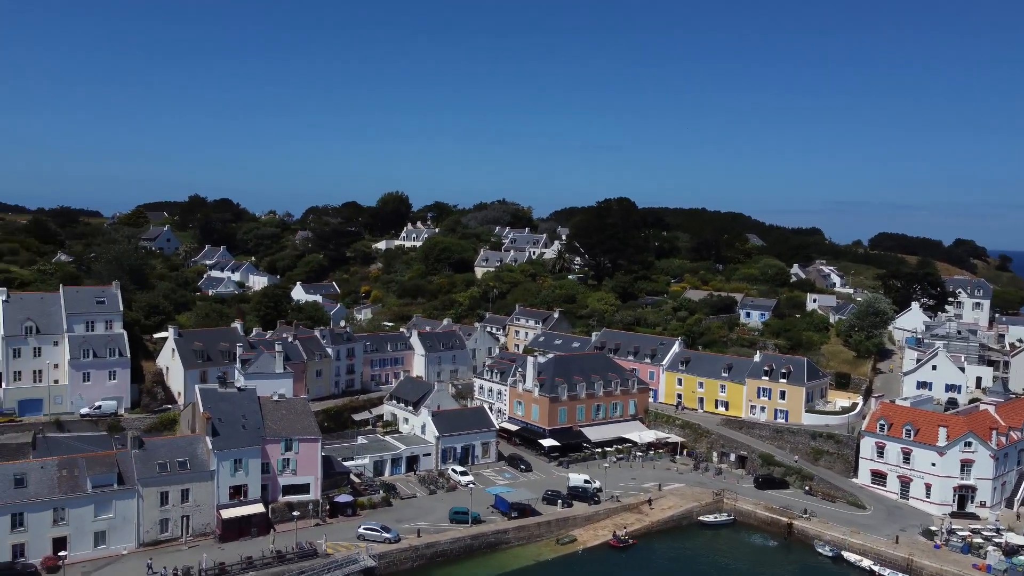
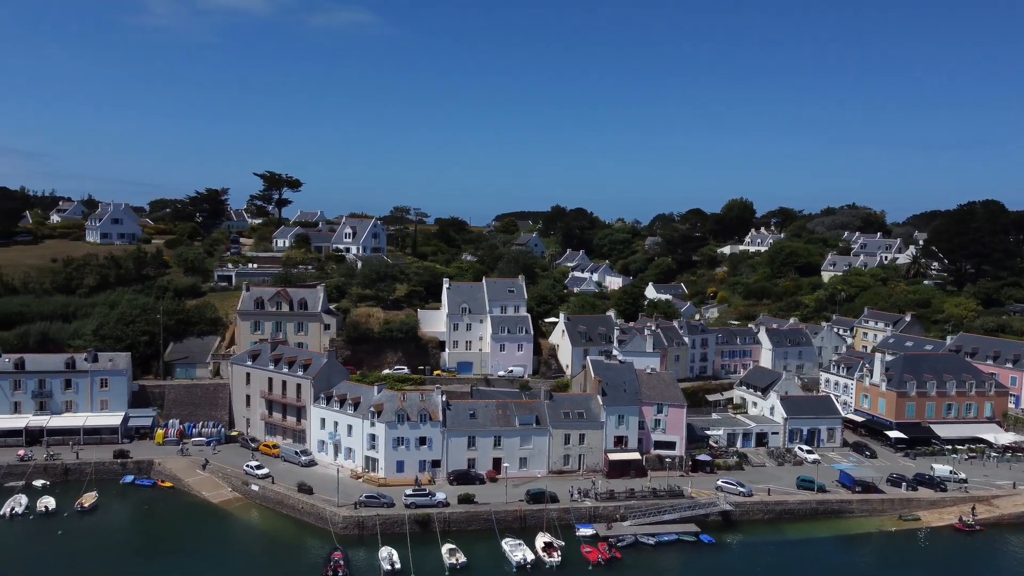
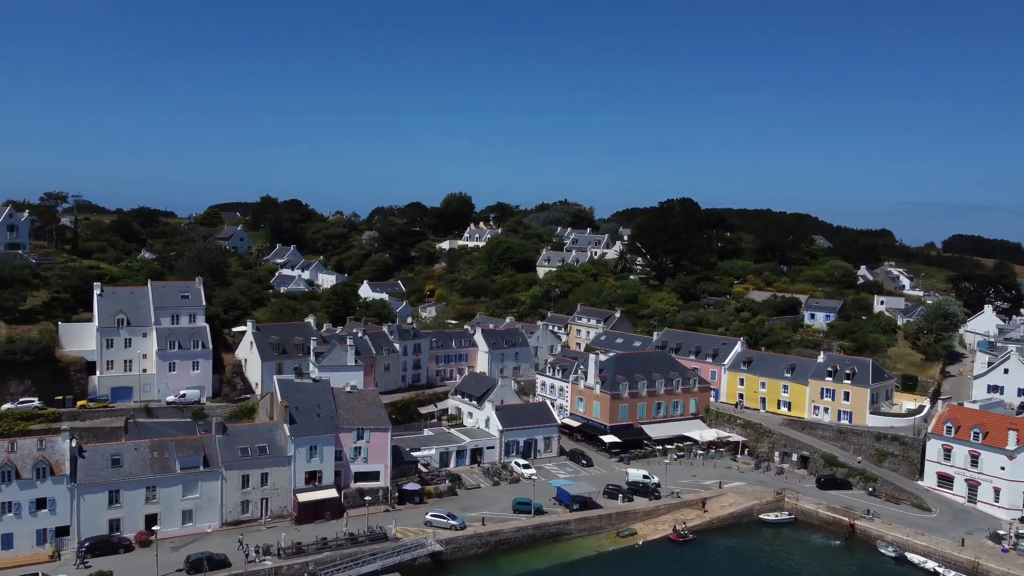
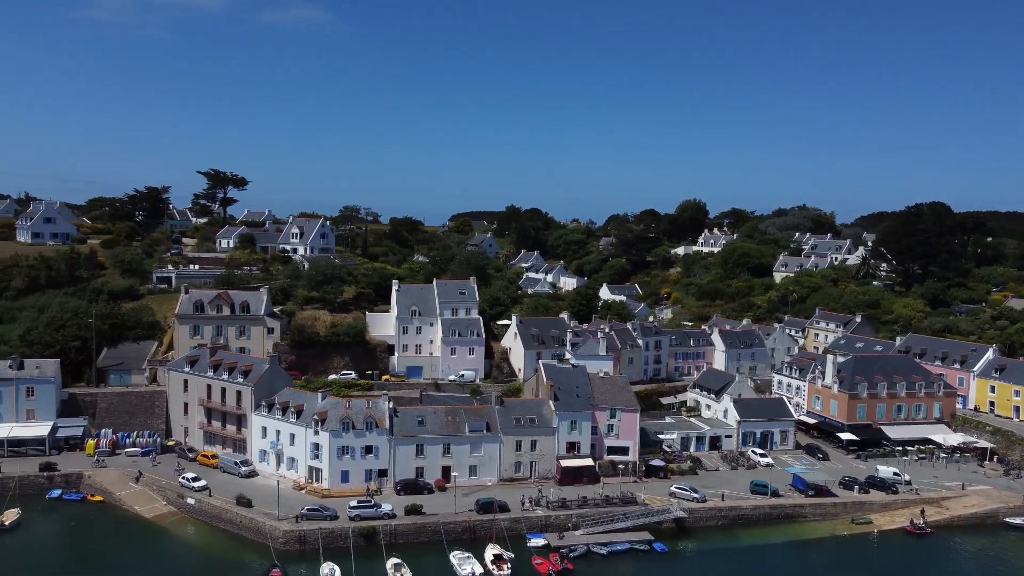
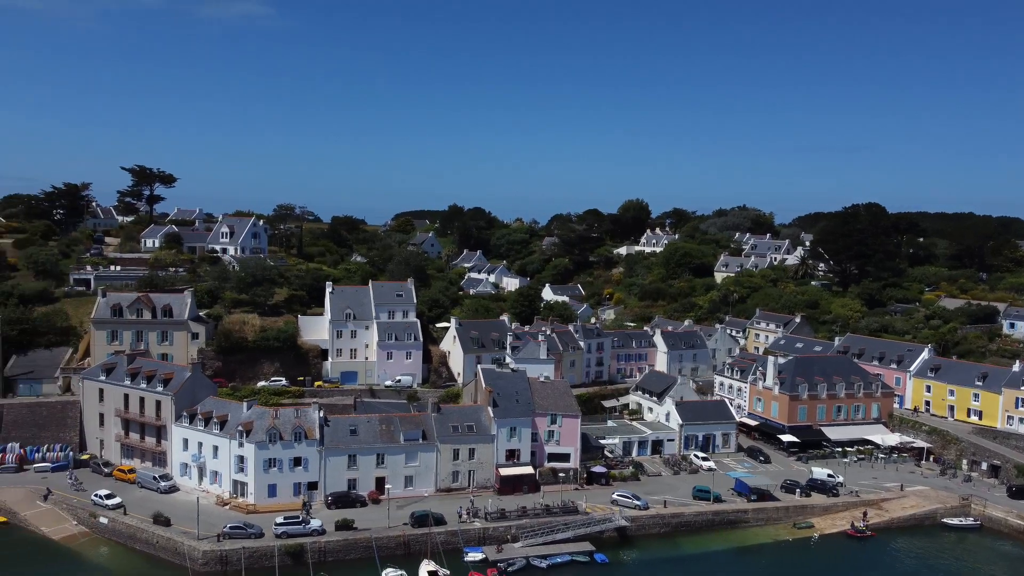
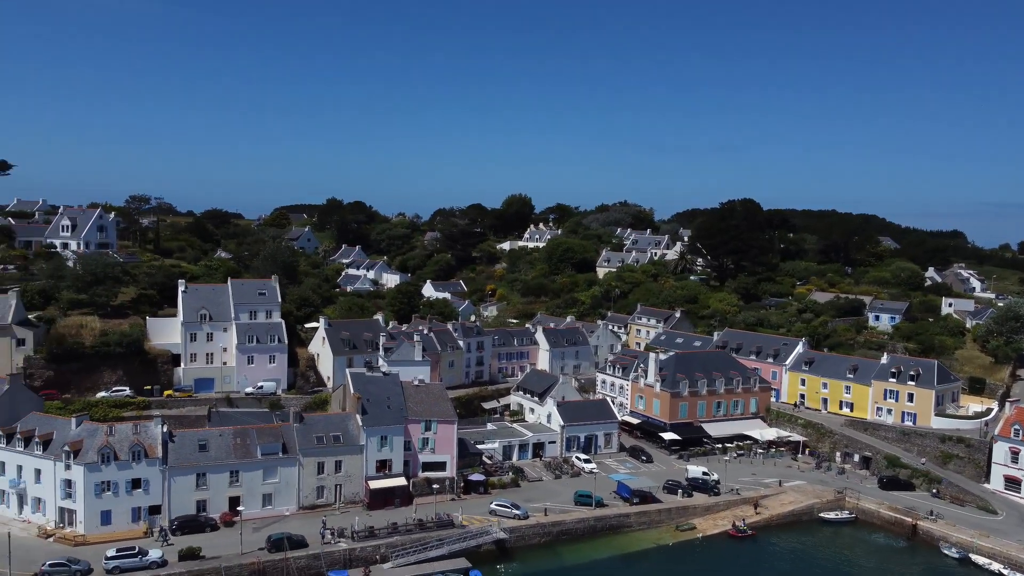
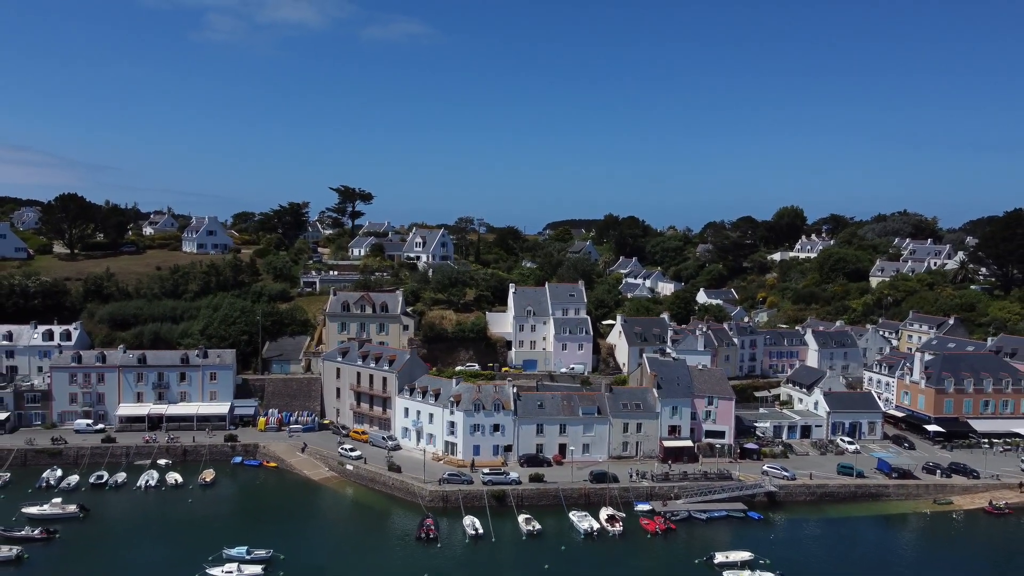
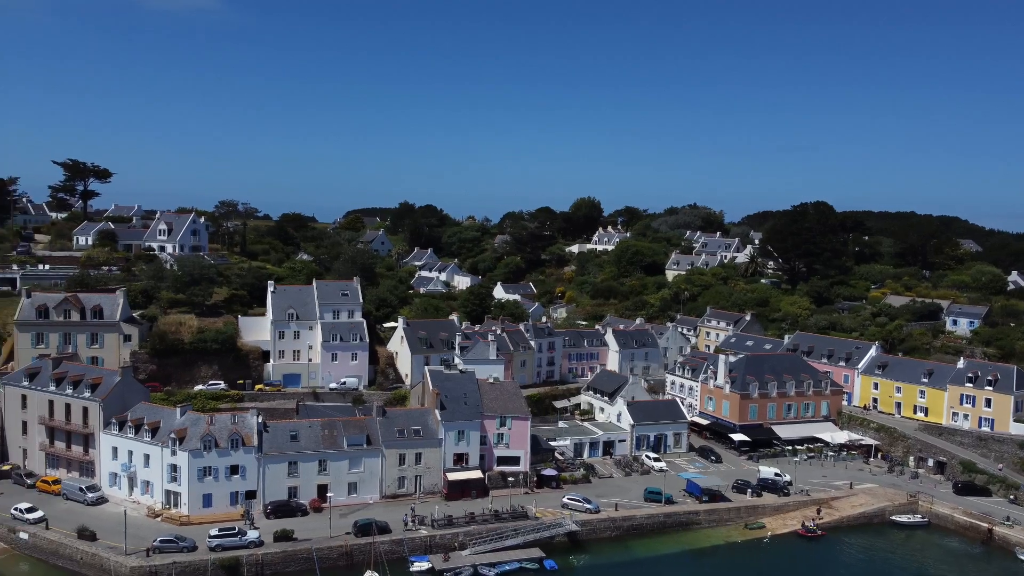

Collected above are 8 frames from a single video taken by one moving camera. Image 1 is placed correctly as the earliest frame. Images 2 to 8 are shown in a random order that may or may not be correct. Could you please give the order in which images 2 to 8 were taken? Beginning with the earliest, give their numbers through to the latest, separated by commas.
3, 6, 8, 5, 4, 2, 7
